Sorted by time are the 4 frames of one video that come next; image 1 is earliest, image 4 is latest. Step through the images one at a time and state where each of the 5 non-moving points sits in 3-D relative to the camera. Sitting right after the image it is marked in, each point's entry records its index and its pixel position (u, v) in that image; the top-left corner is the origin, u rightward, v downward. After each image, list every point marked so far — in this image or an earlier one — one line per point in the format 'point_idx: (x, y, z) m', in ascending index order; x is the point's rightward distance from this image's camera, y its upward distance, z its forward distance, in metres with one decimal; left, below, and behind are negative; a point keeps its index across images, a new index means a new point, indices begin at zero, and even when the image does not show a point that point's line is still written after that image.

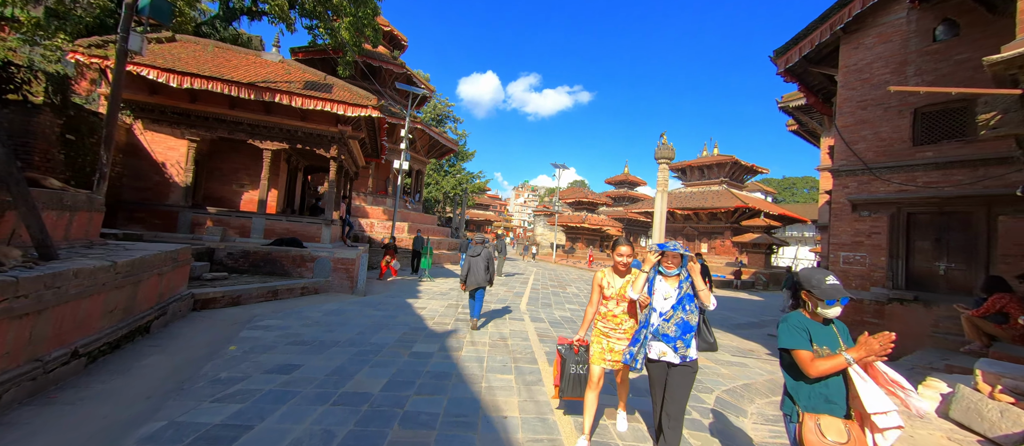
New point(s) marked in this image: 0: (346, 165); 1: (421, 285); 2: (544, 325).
0: (-5.4, +1.9, +11.6) m
1: (-2.8, -1.9, +10.9) m
2: (+0.6, -2.0, +6.8) m
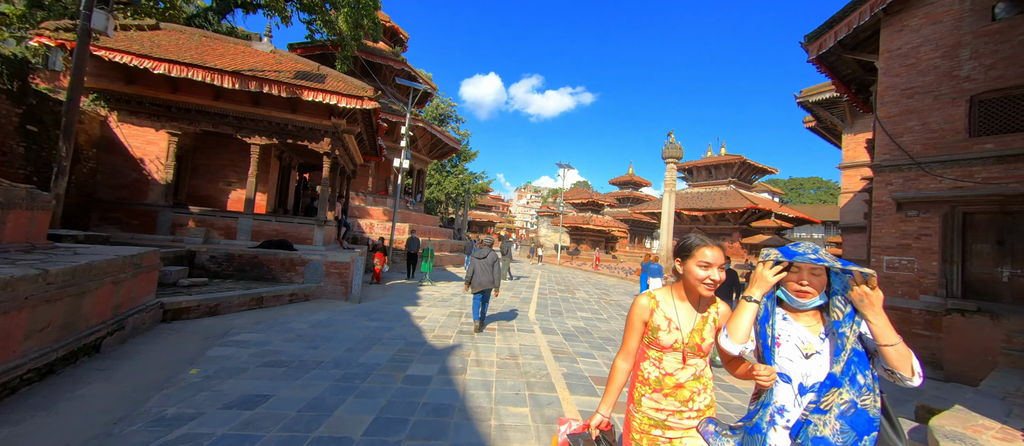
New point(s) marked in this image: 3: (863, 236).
0: (-5.2, +1.9, +10.9) m
1: (-2.6, -1.9, +10.2) m
2: (+0.8, -2.0, +6.1) m
3: (+14.0, -0.5, +14.1) m
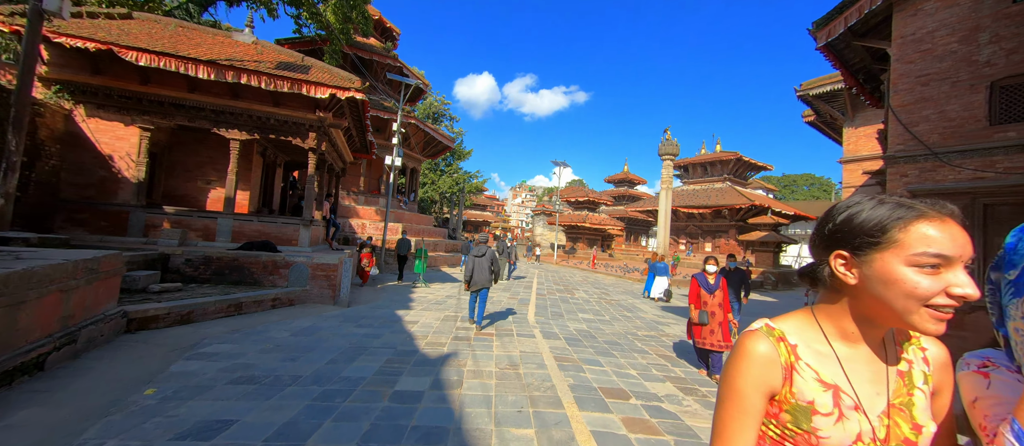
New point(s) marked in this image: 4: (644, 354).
0: (-5.3, +1.9, +10.4) m
1: (-2.7, -1.9, +9.8) m
2: (+0.8, -1.9, +5.7) m
3: (+13.8, -0.3, +13.8) m
4: (+2.1, -2.0, +5.5) m
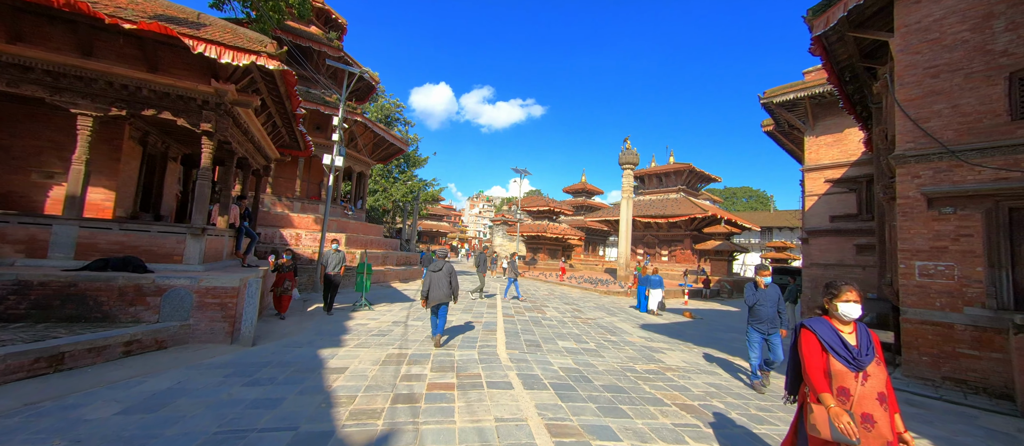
0: (-6.2, +1.7, +8.2) m
1: (-3.5, -2.1, +7.7) m
2: (+0.4, -2.0, +4.1) m
3: (+12.4, -0.6, +13.8) m
4: (+1.7, -2.1, +4.1) m
